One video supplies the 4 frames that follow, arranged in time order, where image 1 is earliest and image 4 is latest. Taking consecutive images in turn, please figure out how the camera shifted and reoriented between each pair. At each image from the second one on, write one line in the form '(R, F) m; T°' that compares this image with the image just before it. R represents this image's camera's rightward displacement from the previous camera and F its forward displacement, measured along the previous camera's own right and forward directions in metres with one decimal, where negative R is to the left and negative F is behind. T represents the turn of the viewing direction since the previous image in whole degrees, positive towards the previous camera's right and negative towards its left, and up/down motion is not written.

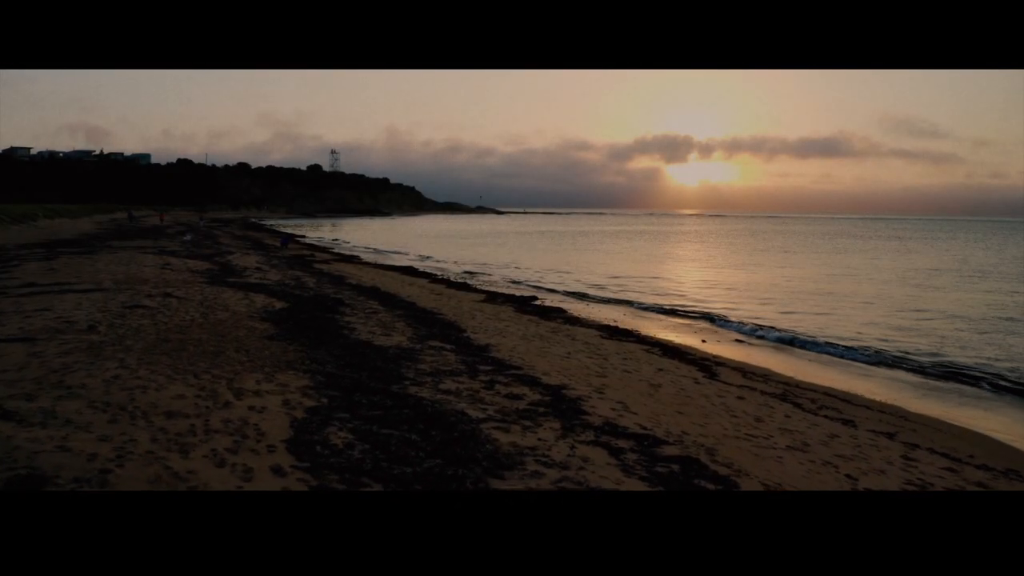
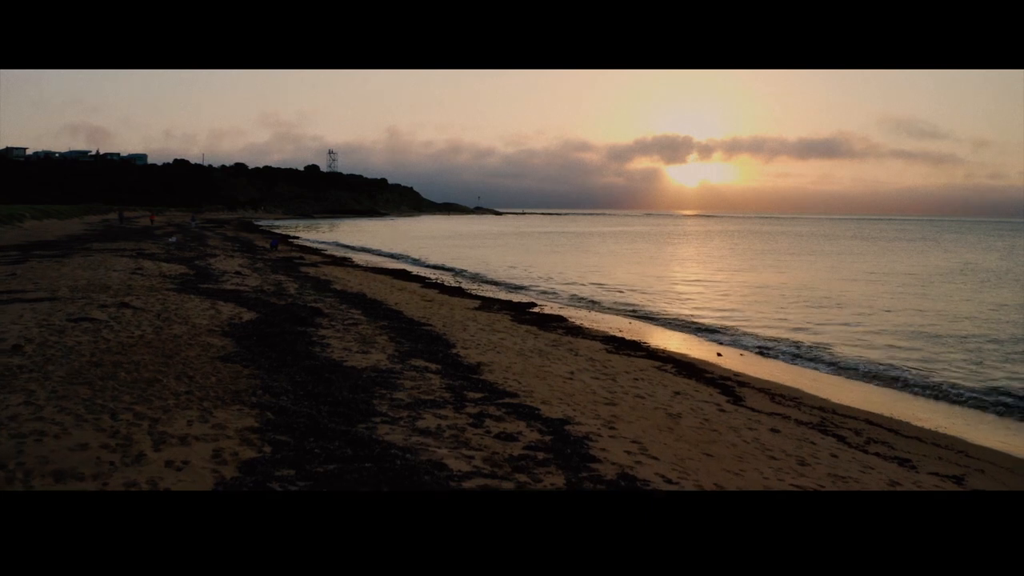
(+0.1, +1.3) m; 0°
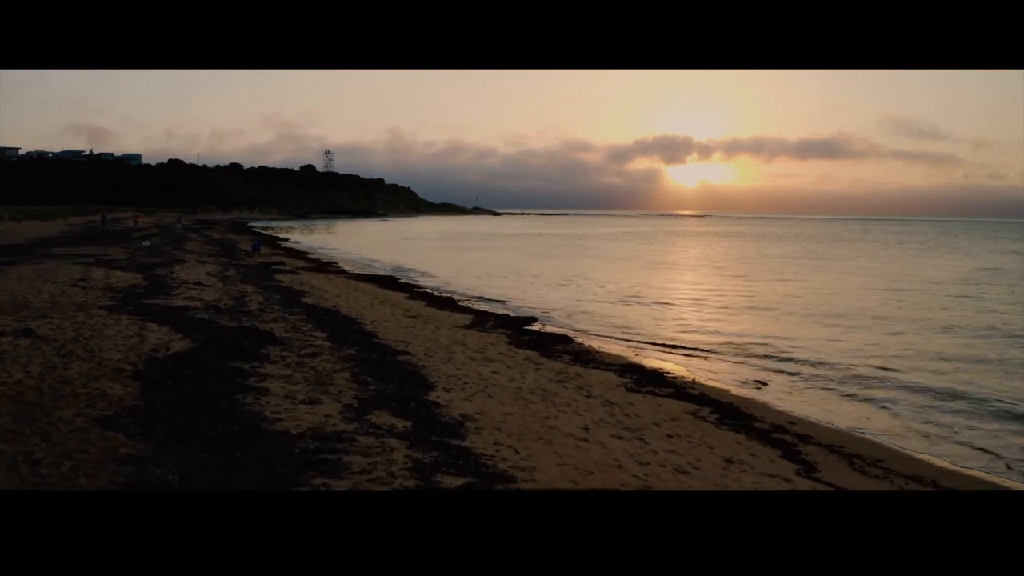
(+0.1, +2.2) m; 0°
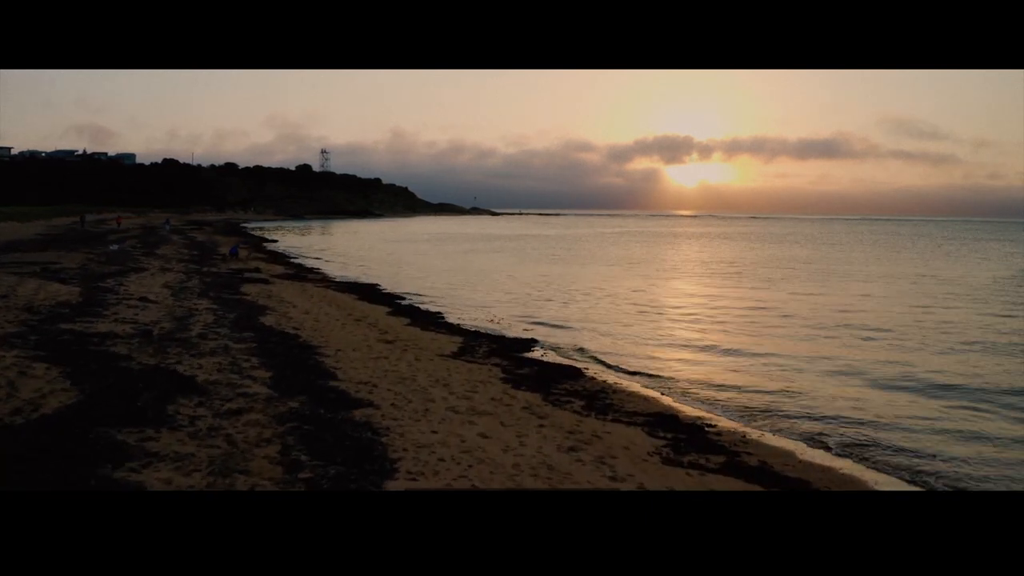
(0.0, +2.4) m; 0°
